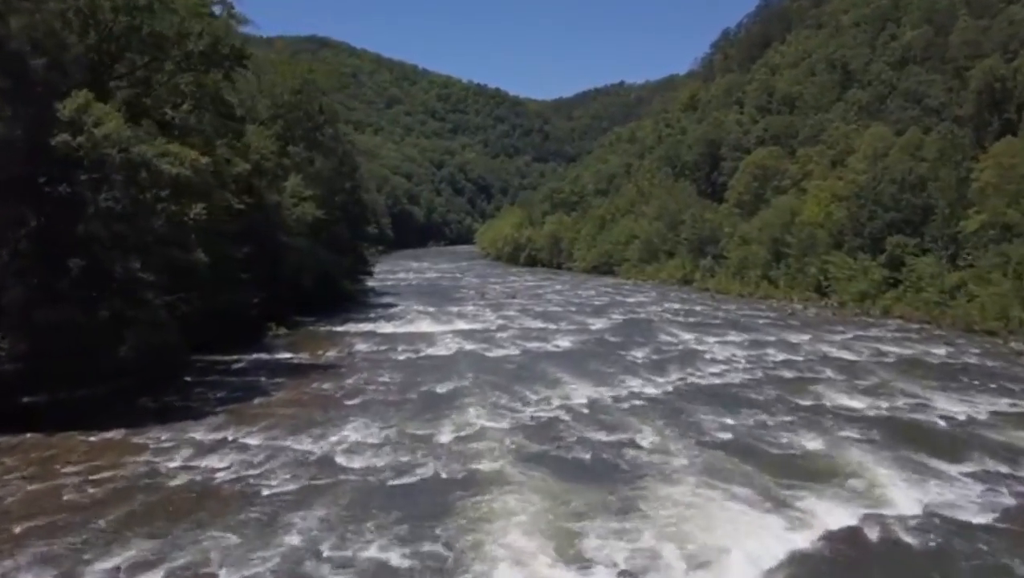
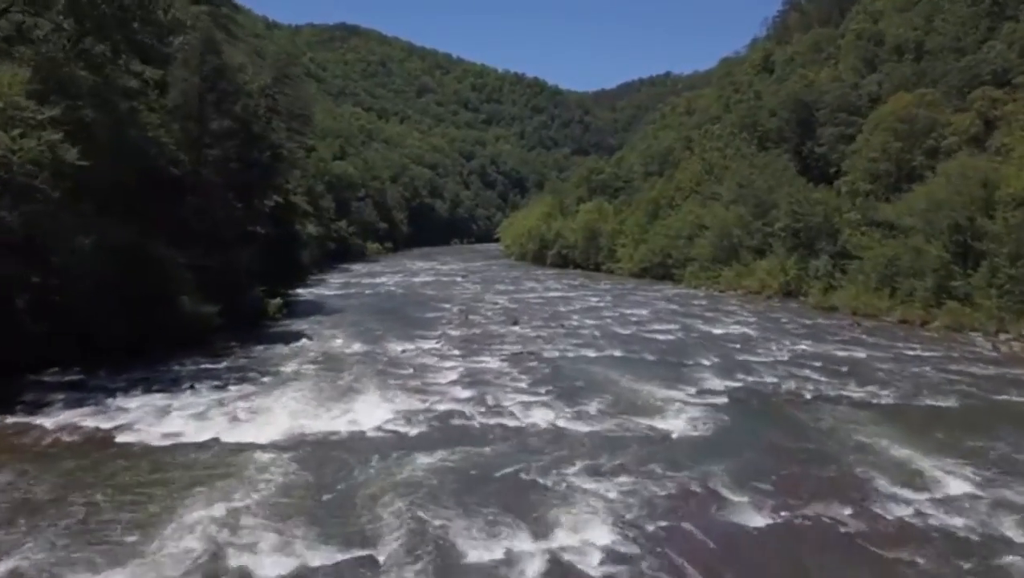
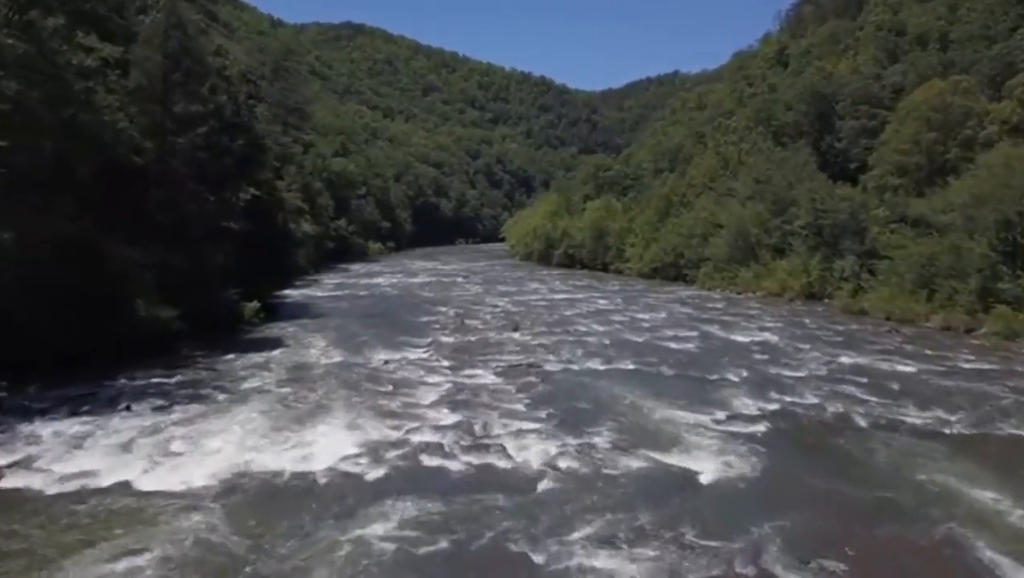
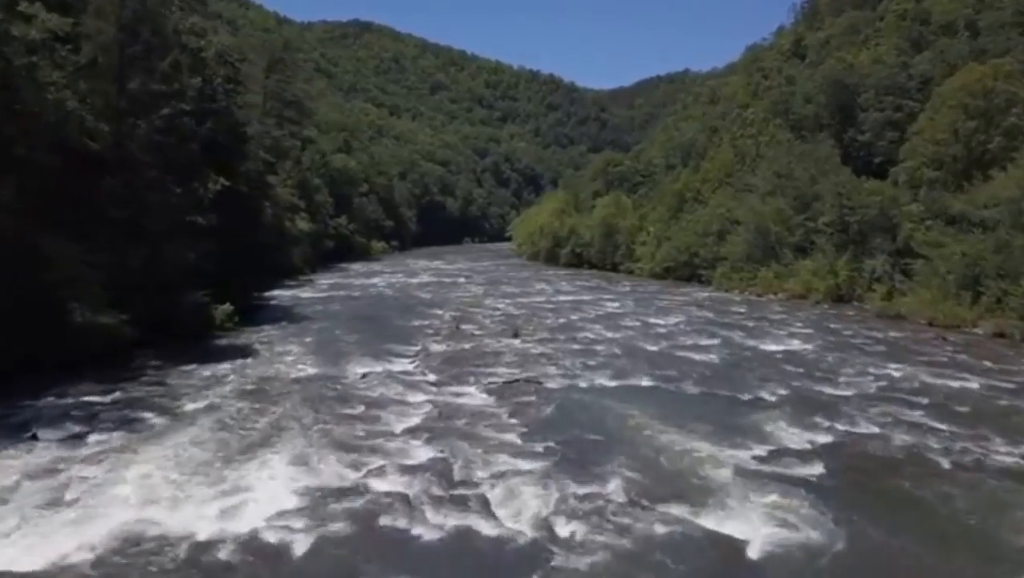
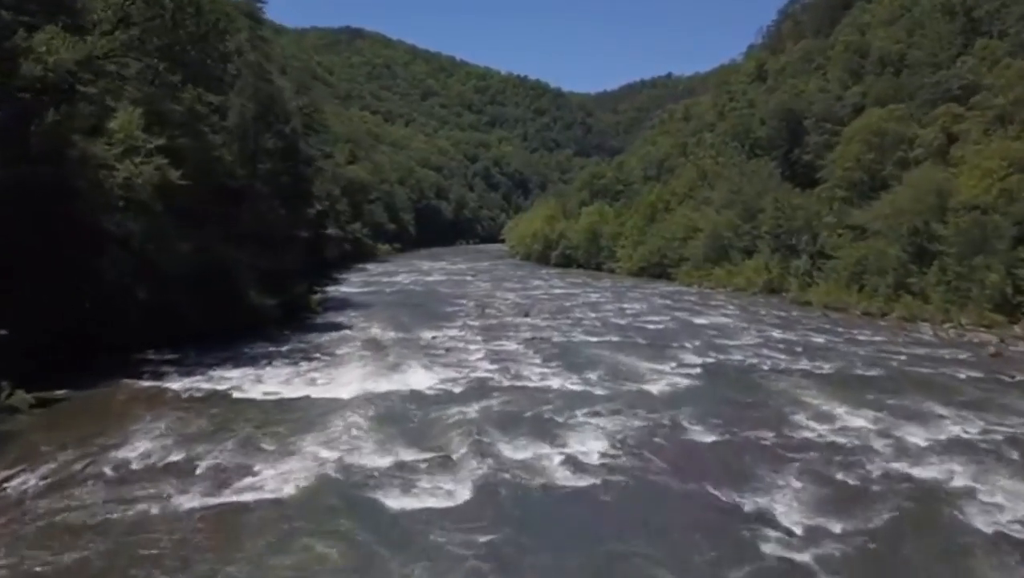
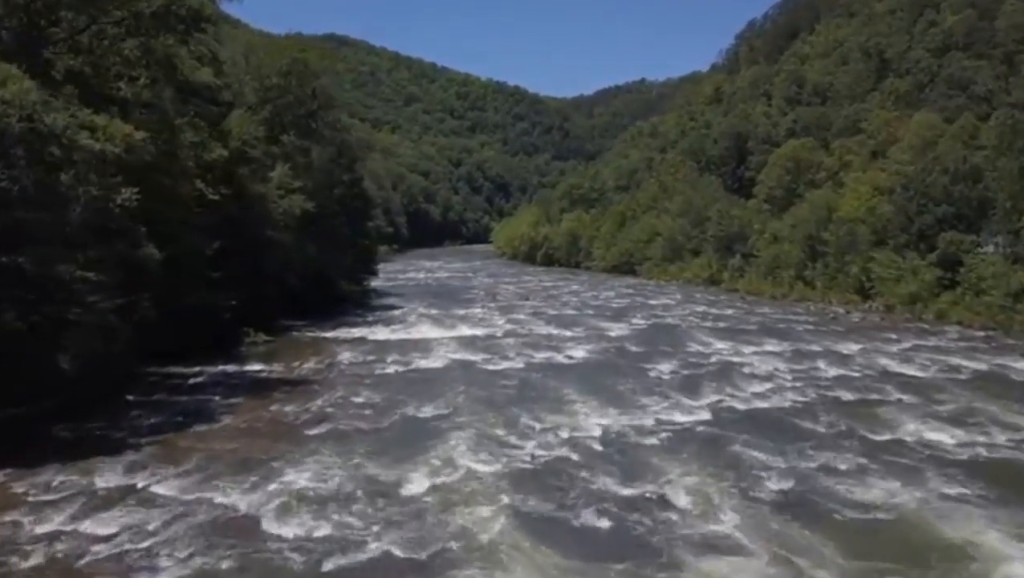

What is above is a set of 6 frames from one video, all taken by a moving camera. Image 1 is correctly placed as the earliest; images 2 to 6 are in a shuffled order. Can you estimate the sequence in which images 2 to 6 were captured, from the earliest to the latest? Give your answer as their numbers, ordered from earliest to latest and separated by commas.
6, 5, 2, 3, 4
